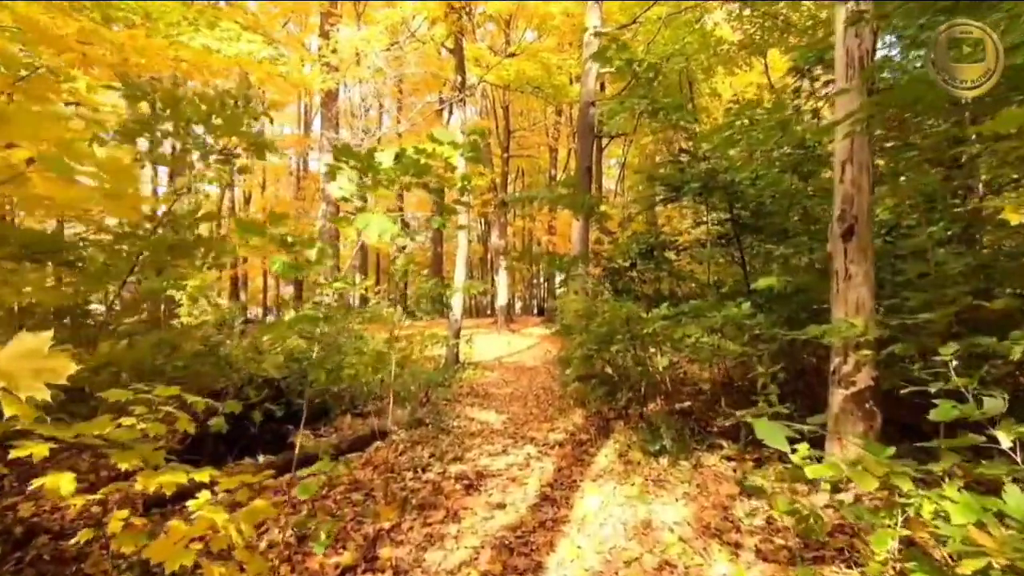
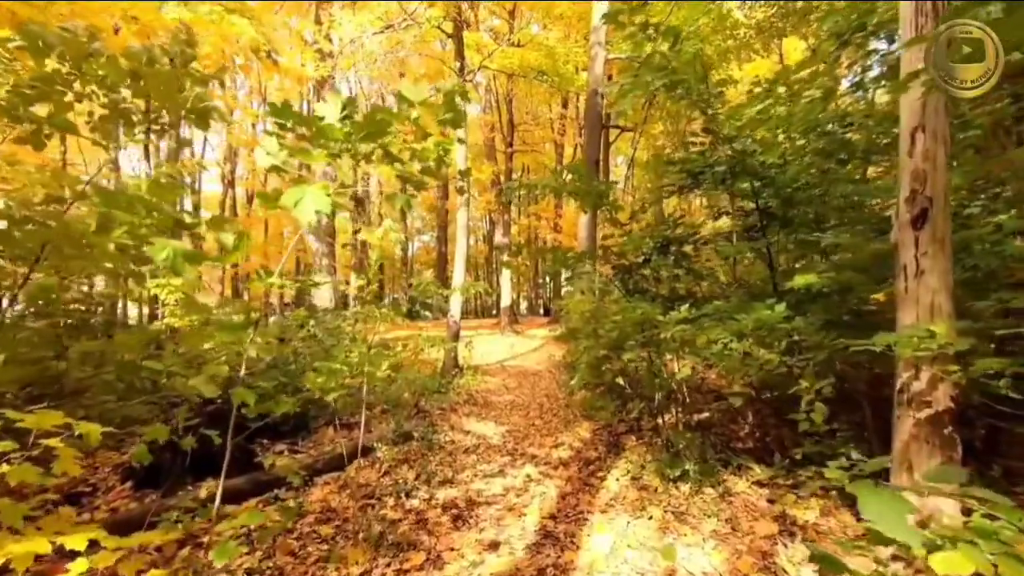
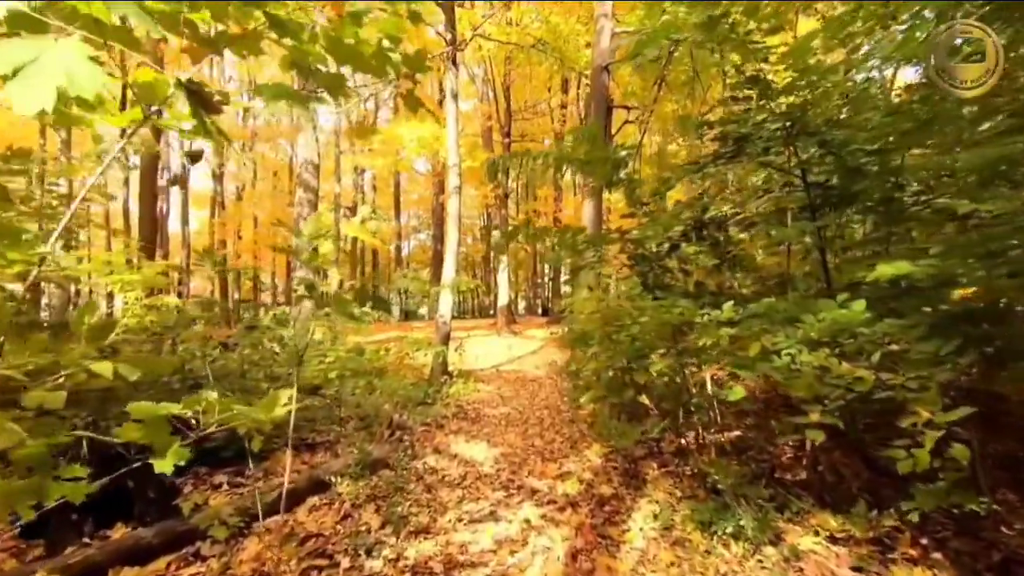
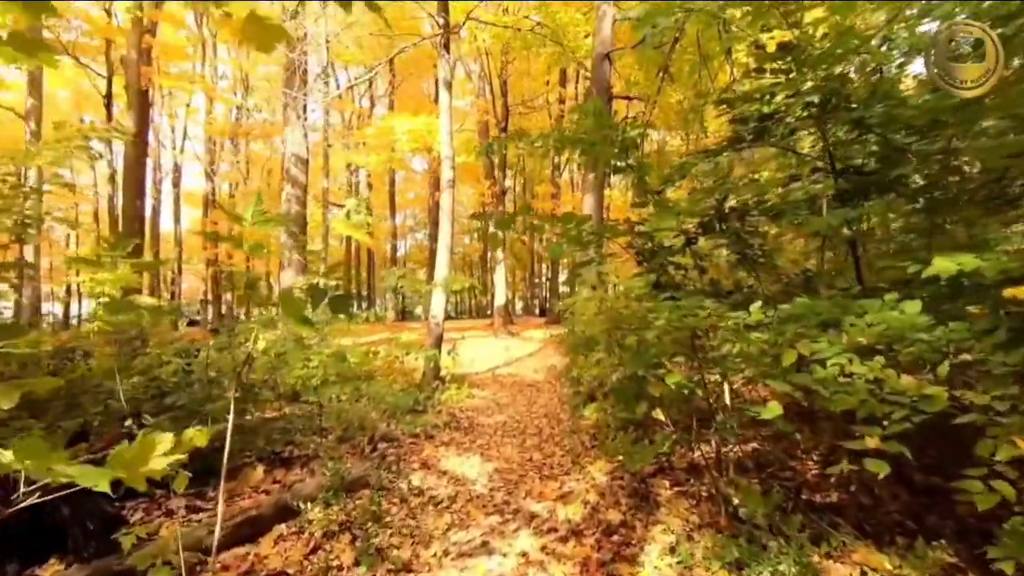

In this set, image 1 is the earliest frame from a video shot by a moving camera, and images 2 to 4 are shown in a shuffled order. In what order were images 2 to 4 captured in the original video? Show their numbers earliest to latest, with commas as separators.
2, 3, 4
